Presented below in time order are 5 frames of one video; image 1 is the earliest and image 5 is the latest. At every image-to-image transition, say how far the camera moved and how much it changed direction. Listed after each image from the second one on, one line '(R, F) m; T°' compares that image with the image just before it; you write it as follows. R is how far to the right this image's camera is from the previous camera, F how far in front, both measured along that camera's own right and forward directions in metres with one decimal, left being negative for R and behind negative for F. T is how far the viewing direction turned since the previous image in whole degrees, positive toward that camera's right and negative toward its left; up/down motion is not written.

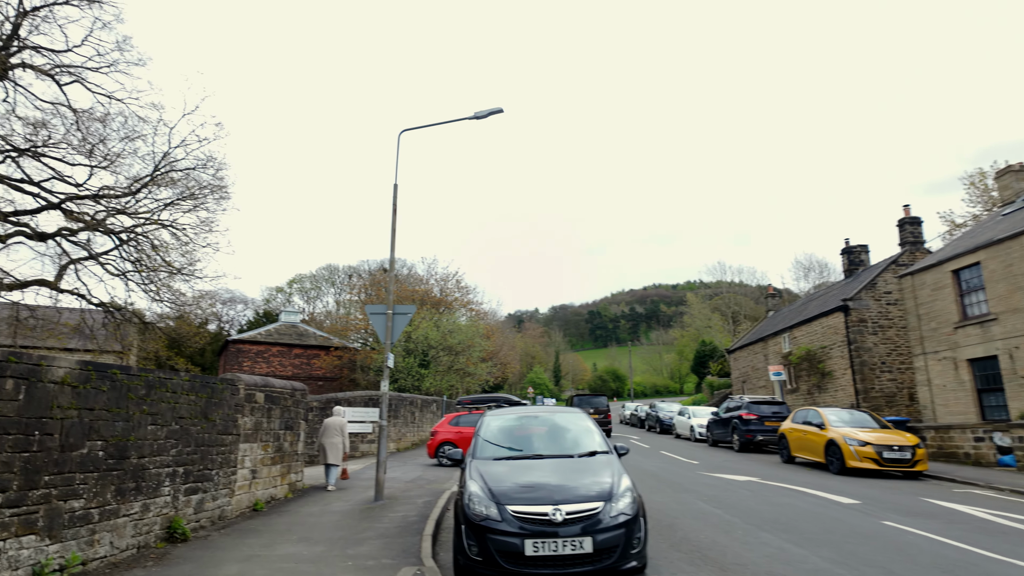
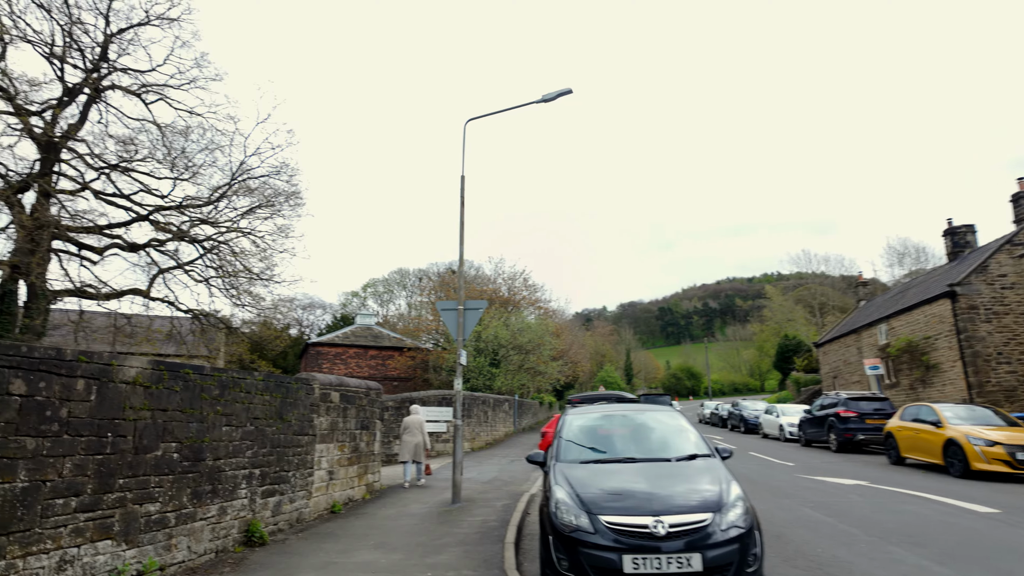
(-0.2, +0.6) m; -6°
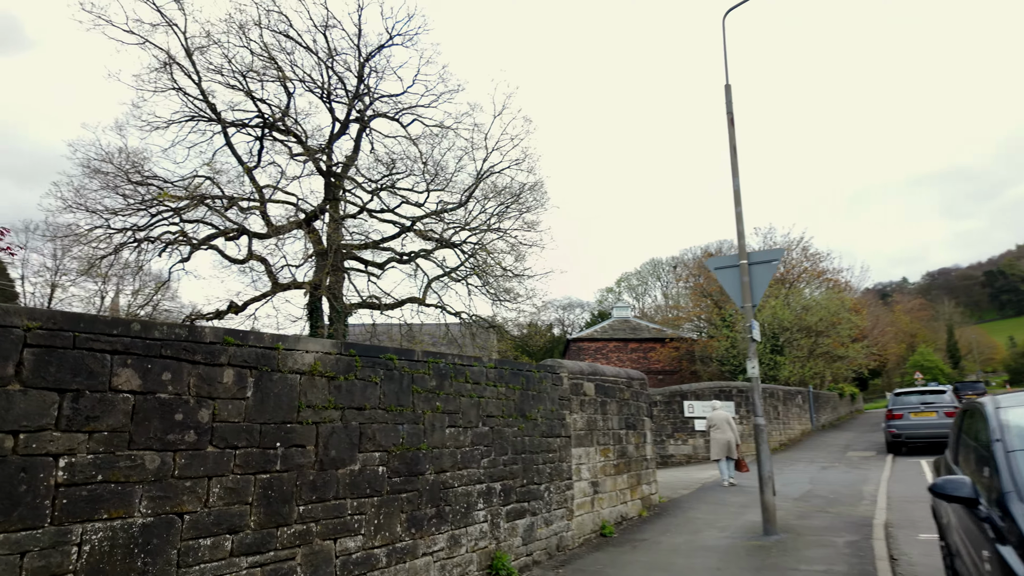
(-0.6, +2.6) m; -24°
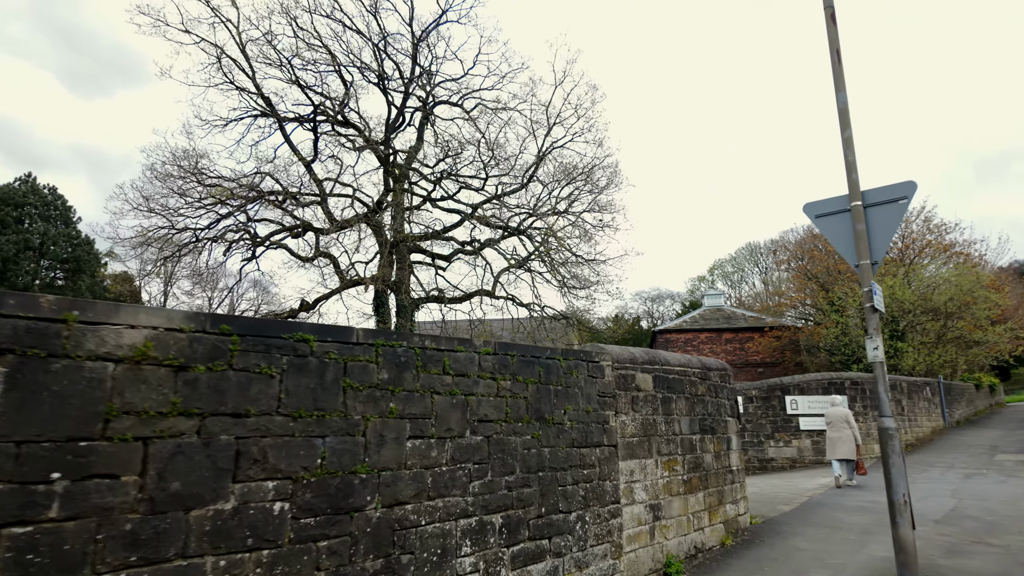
(+0.7, +1.9) m; -9°
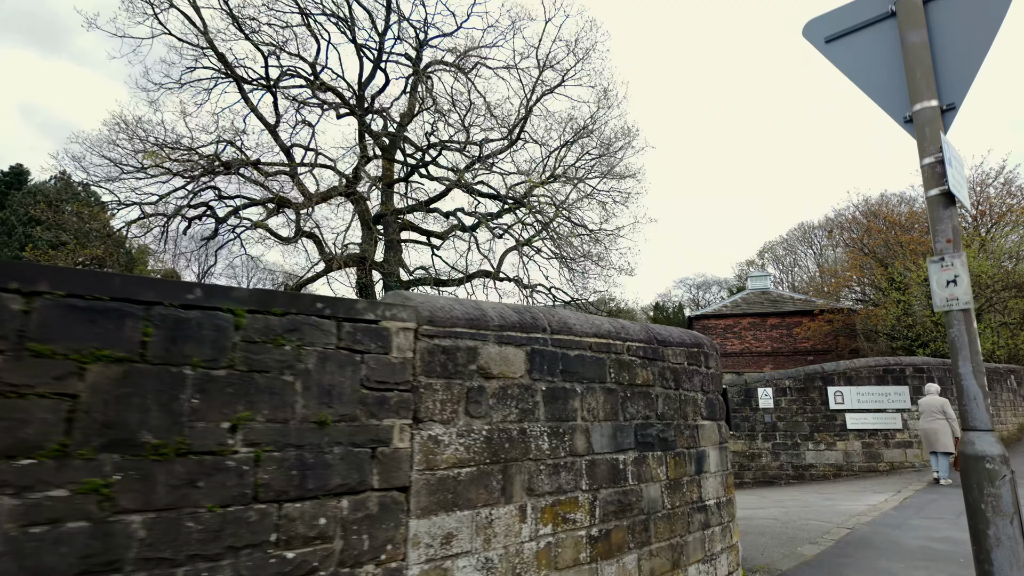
(+1.8, +3.0) m; -5°
